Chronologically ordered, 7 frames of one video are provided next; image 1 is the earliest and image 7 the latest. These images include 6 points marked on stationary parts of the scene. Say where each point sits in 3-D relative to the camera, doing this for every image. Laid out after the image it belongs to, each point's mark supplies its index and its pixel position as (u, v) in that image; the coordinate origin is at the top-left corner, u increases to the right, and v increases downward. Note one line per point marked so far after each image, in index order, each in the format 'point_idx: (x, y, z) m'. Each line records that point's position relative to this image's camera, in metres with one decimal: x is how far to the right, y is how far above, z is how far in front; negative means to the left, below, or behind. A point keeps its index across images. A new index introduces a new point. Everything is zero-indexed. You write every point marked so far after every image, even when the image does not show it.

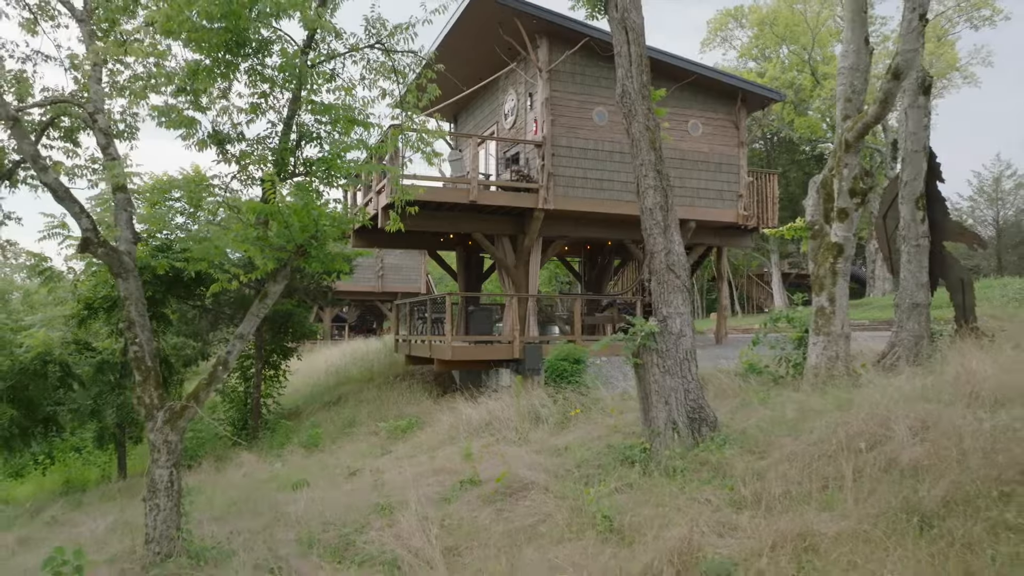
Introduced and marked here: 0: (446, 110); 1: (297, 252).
0: (-1.4, +3.7, +16.2) m
1: (-1.8, +0.3, +6.7) m
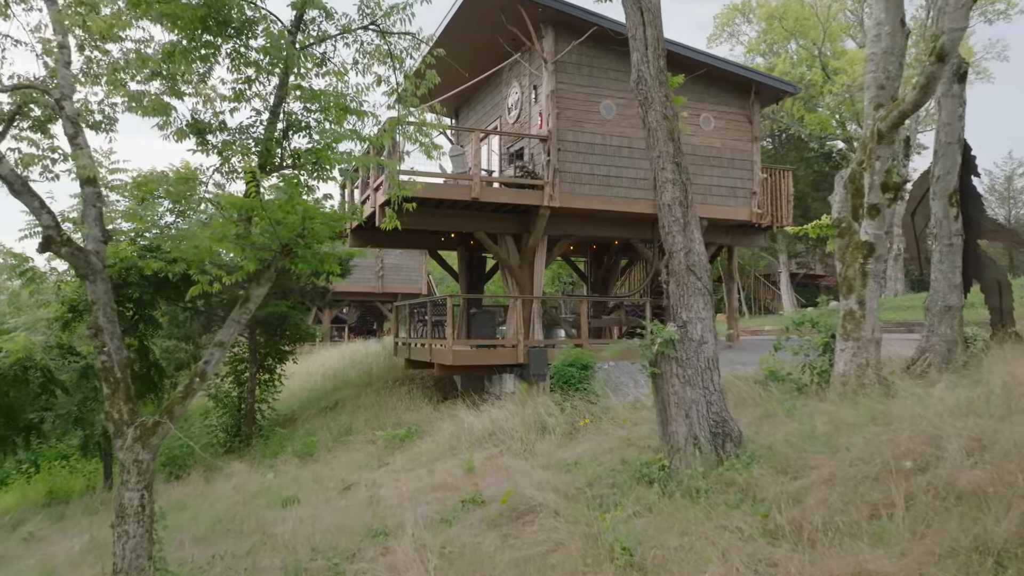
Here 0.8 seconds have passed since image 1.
0: (-1.3, +3.7, +15.7) m
1: (-1.8, +0.3, +6.1) m
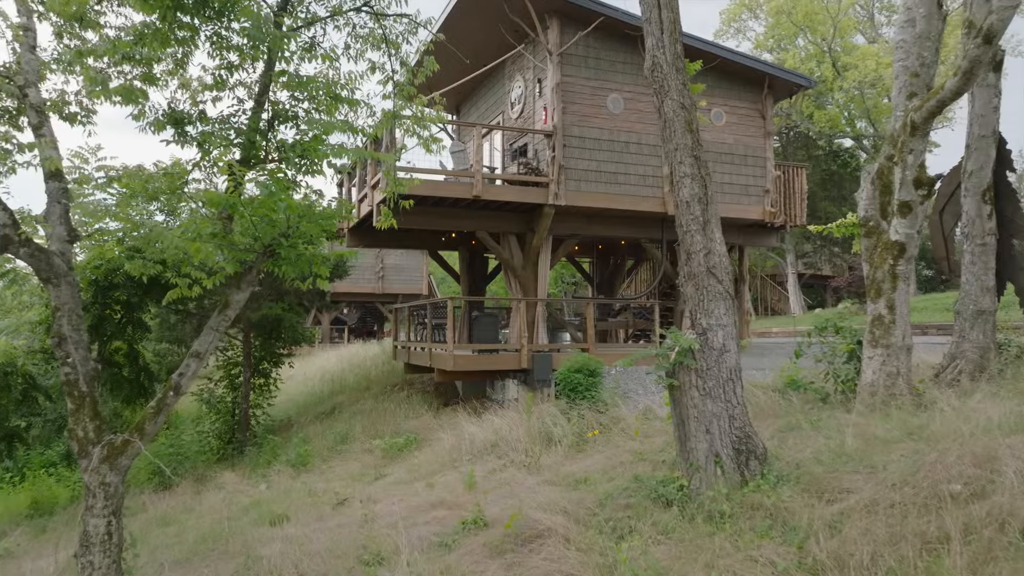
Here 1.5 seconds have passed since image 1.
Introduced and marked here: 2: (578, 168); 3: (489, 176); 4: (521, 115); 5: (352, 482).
0: (-1.2, +3.6, +15.2) m
1: (-1.8, +0.3, +5.6) m
2: (+0.9, +1.7, +11.3) m
3: (-0.3, +1.5, +10.5) m
4: (+0.1, +2.7, +12.5) m
5: (-1.8, -2.2, +9.0) m
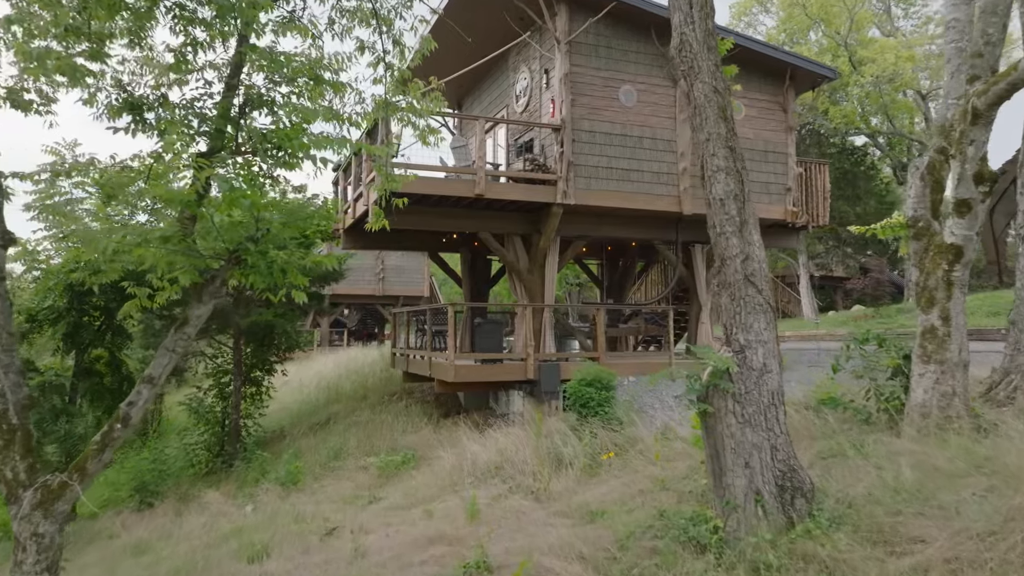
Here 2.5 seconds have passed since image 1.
0: (-1.1, +3.6, +14.4) m
1: (-1.7, +0.2, +4.9) m
2: (+1.0, +1.7, +10.5) m
3: (-0.2, +1.4, +9.8) m
4: (+0.2, +2.7, +11.7) m
5: (-1.8, -2.3, +8.3) m
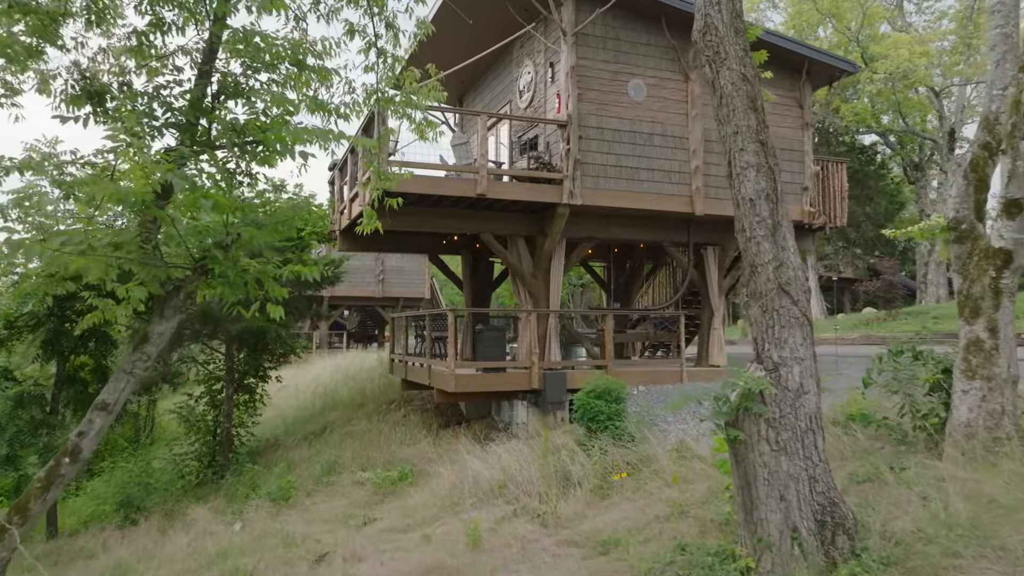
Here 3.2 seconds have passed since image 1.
0: (-1.1, +3.5, +13.9) m
1: (-1.7, +0.1, +4.3) m
2: (+1.1, +1.6, +10.0) m
3: (-0.2, +1.4, +9.2) m
4: (+0.3, +2.6, +11.2) m
5: (-1.7, -2.4, +7.7) m
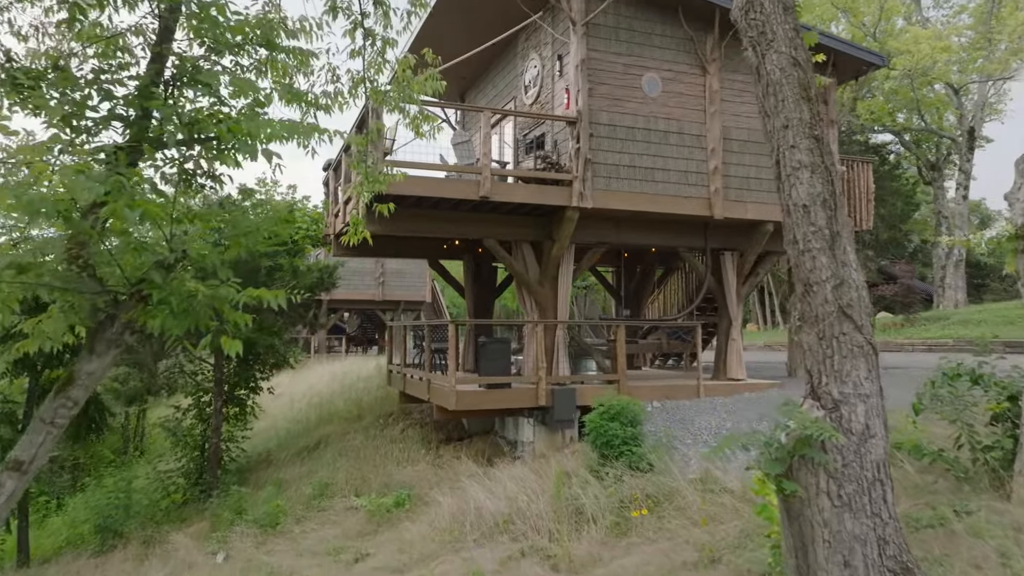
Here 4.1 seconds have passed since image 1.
0: (-1.0, +3.4, +13.2) m
1: (-1.6, 0.0, +3.6) m
2: (+1.1, +1.5, +9.3) m
3: (-0.1, +1.3, +8.5) m
4: (+0.3, +2.5, +10.5) m
5: (-1.7, -2.5, +7.0) m
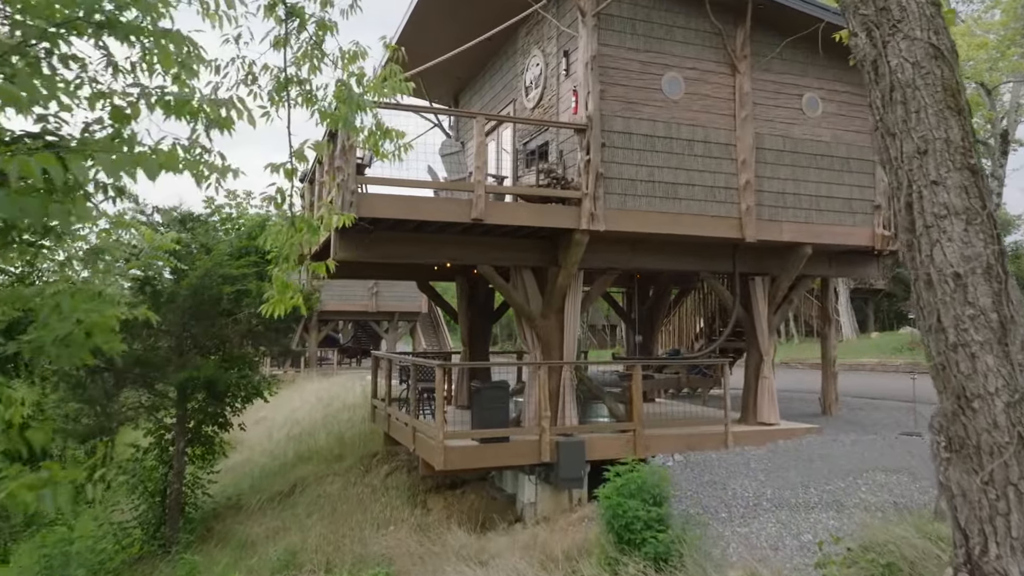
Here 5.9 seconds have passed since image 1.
0: (-1.0, +3.0, +11.8) m
1: (-1.6, -0.4, +2.3) m
2: (+1.1, +1.1, +7.9) m
3: (-0.1, +0.9, +7.2) m
4: (+0.3, +2.1, +9.1) m
5: (-1.7, -2.8, +5.6) m
